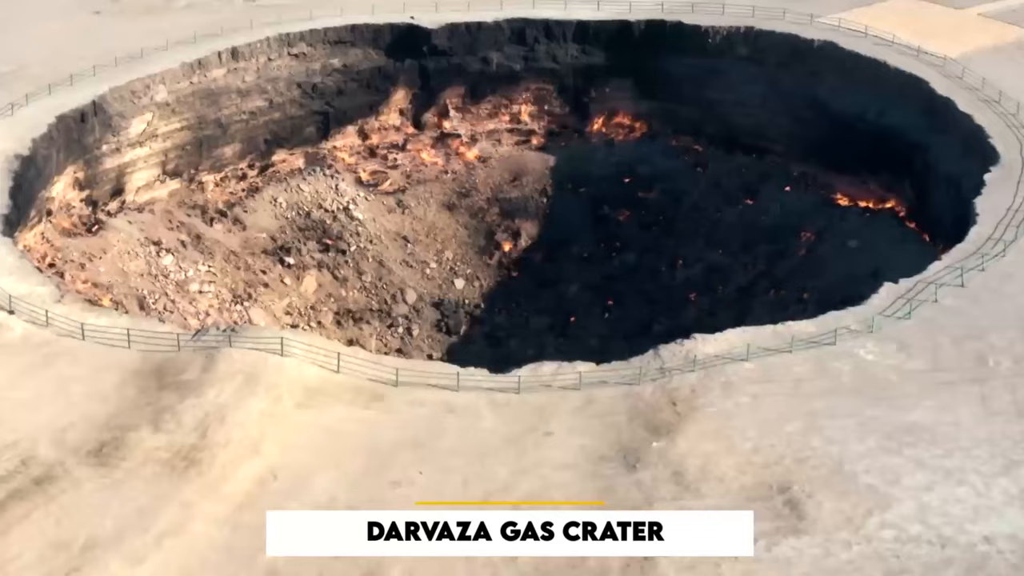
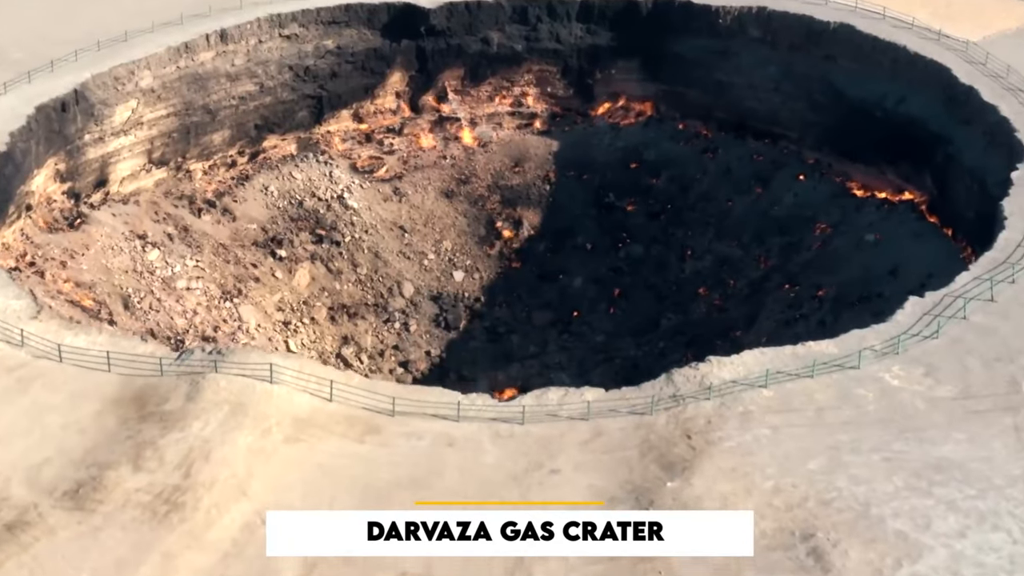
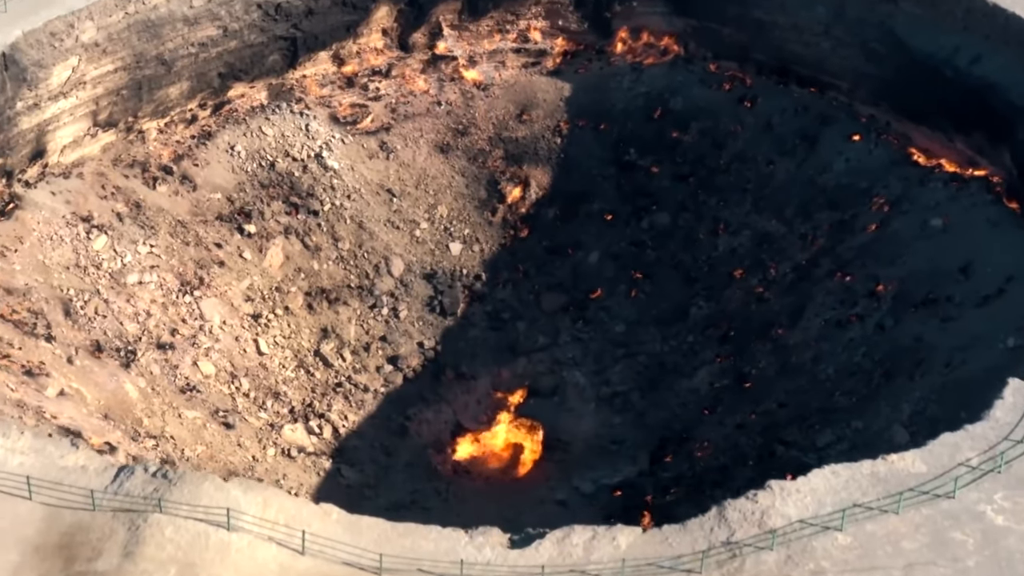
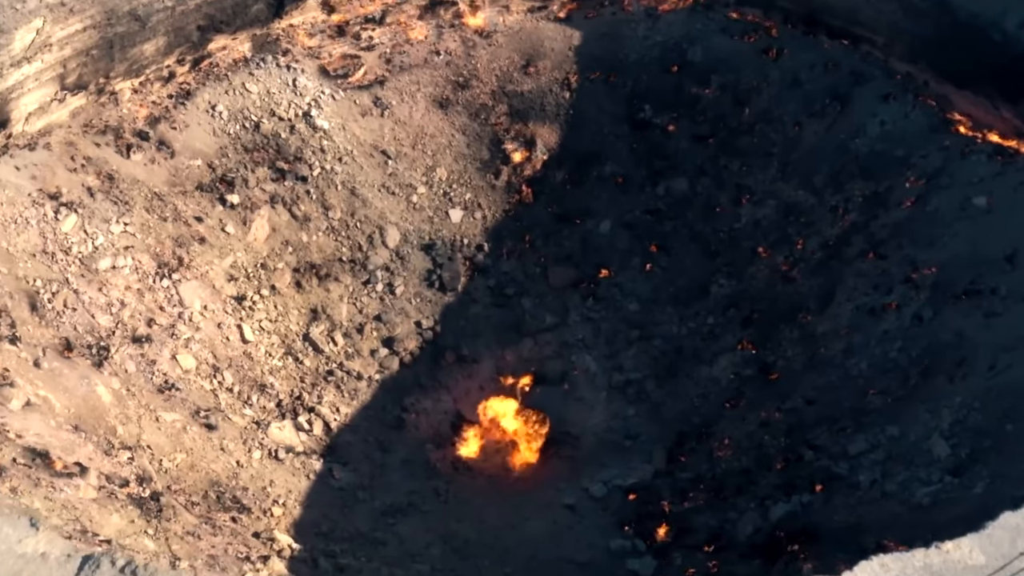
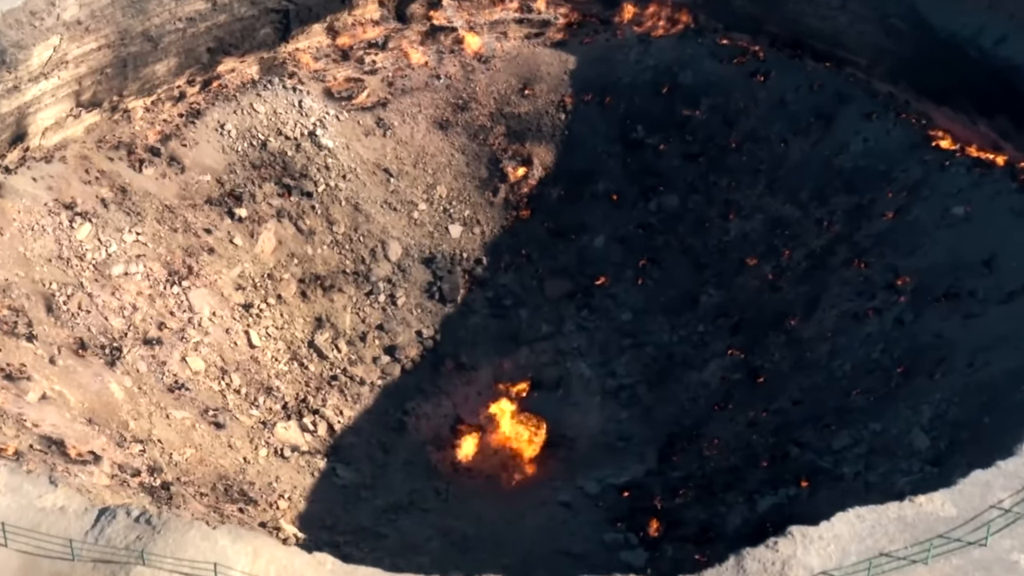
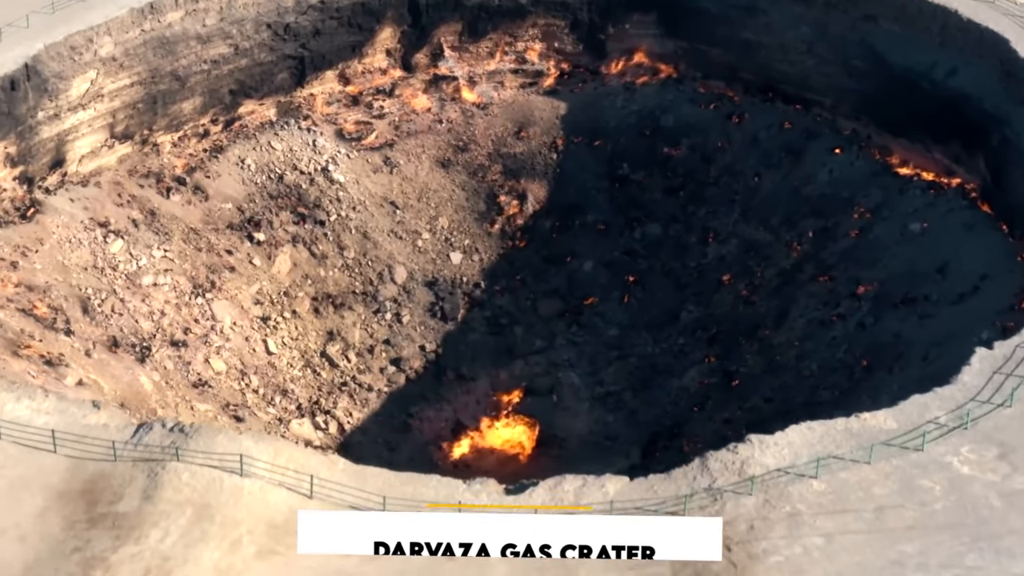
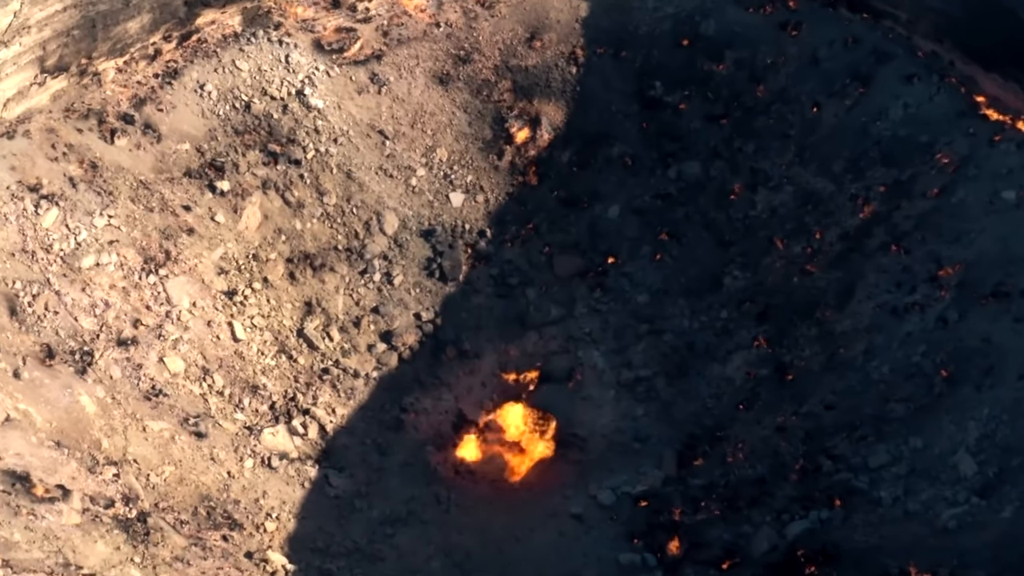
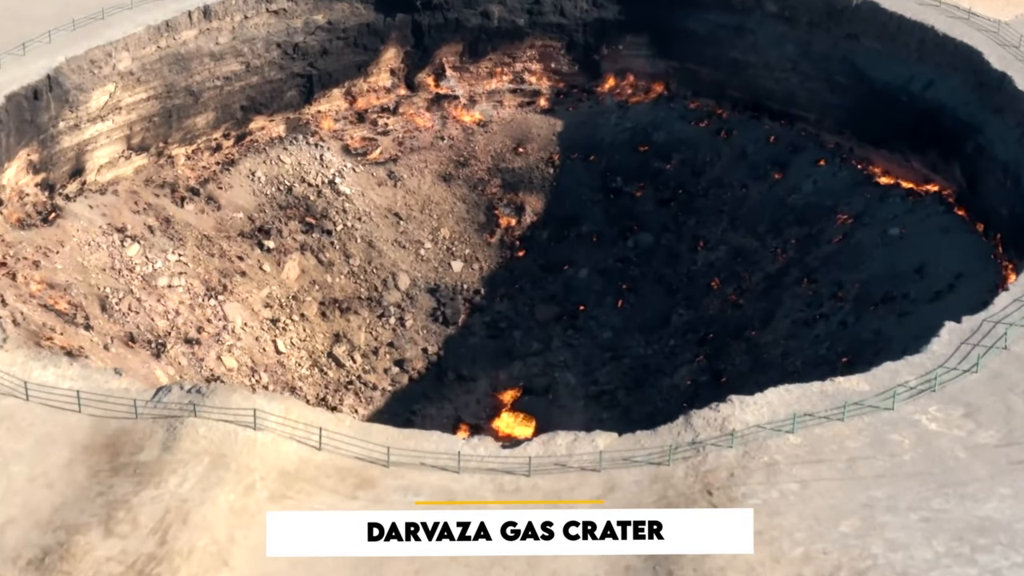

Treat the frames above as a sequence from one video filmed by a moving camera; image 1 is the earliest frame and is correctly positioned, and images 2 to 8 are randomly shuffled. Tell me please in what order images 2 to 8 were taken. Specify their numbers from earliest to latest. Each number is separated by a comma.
2, 8, 6, 3, 5, 4, 7
